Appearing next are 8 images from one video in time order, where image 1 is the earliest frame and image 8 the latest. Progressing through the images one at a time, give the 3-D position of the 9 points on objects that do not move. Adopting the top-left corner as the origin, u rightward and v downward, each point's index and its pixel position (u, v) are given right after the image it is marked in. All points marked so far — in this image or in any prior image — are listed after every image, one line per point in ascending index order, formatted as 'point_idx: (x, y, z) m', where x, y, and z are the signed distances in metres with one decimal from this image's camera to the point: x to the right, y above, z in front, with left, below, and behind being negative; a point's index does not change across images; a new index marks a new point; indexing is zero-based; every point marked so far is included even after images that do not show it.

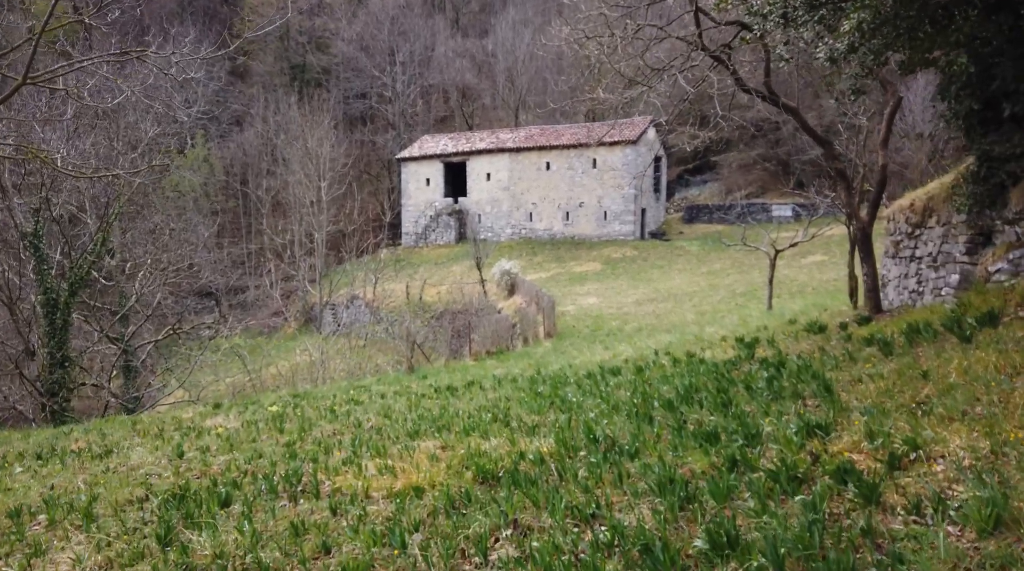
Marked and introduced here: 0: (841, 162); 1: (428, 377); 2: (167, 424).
0: (+3.5, +1.3, +9.8) m
1: (-1.2, -1.3, +12.7) m
2: (-3.5, -1.4, +9.2) m
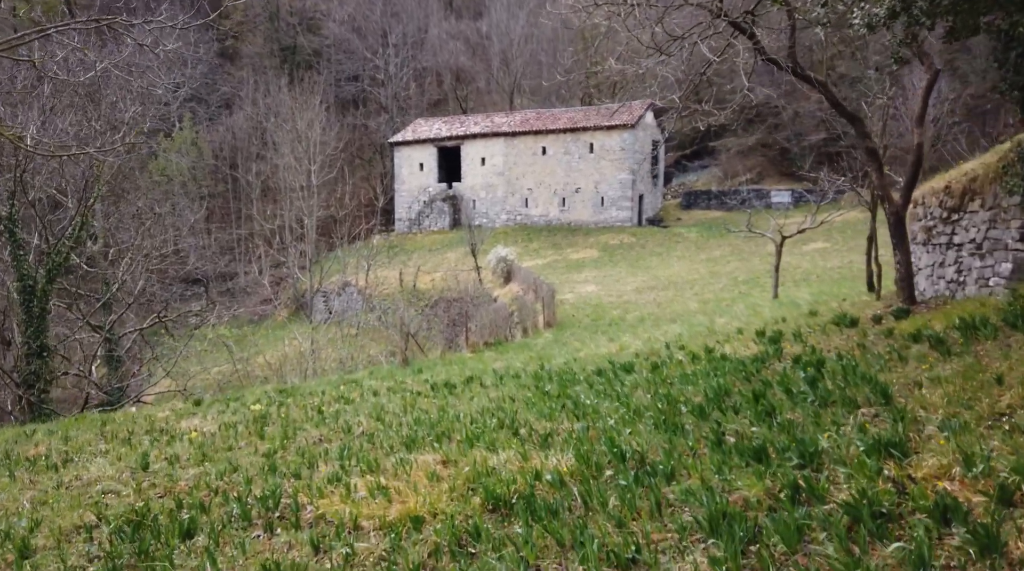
0: (+3.5, +1.4, +9.0) m
1: (-1.2, -1.1, +12.0) m
2: (-3.4, -1.3, +8.5) m
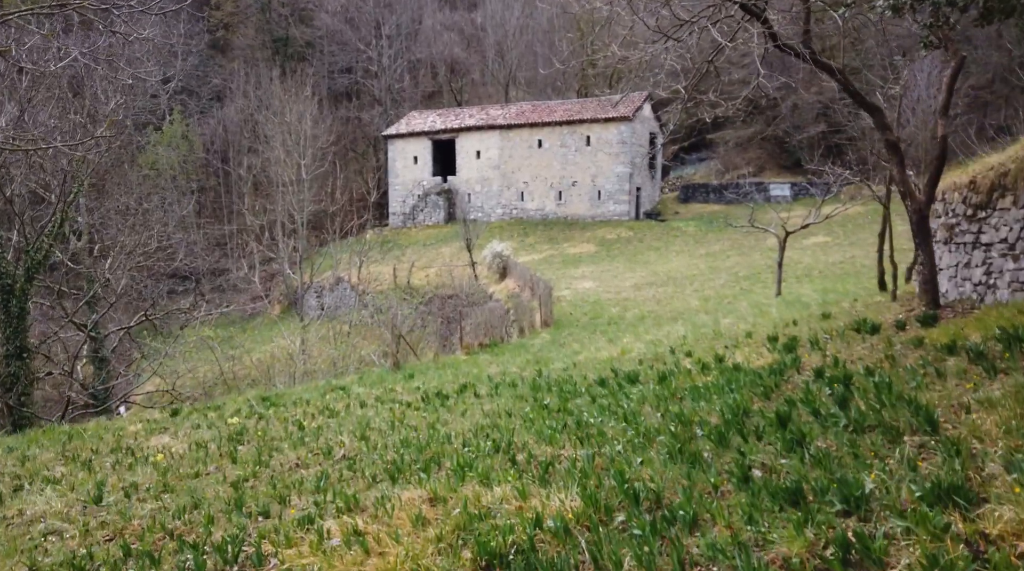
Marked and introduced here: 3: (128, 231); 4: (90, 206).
0: (+3.5, +1.4, +8.4) m
1: (-1.2, -1.2, +11.4) m
2: (-3.5, -1.4, +7.8) m
3: (-7.9, +1.2, +19.4) m
4: (-8.9, +1.7, +19.7) m
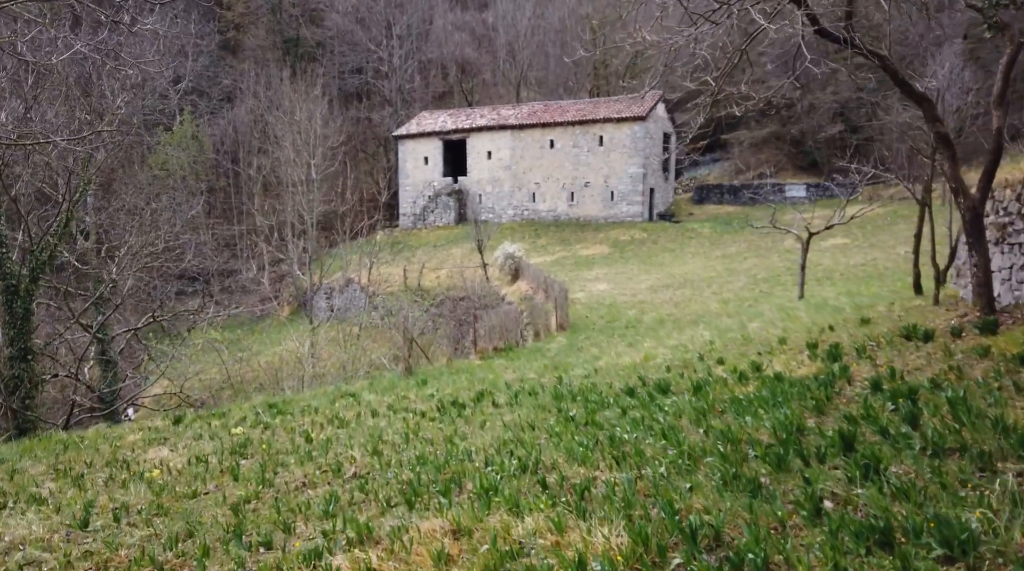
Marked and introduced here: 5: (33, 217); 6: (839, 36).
0: (+3.7, +1.4, +7.8) m
1: (-1.0, -1.2, +10.8) m
2: (-3.3, -1.4, +7.4) m
3: (-7.6, +1.1, +19.0) m
4: (-8.6, +1.7, +19.3) m
5: (-8.1, +1.2, +15.7) m
6: (+2.9, +2.2, +8.1) m
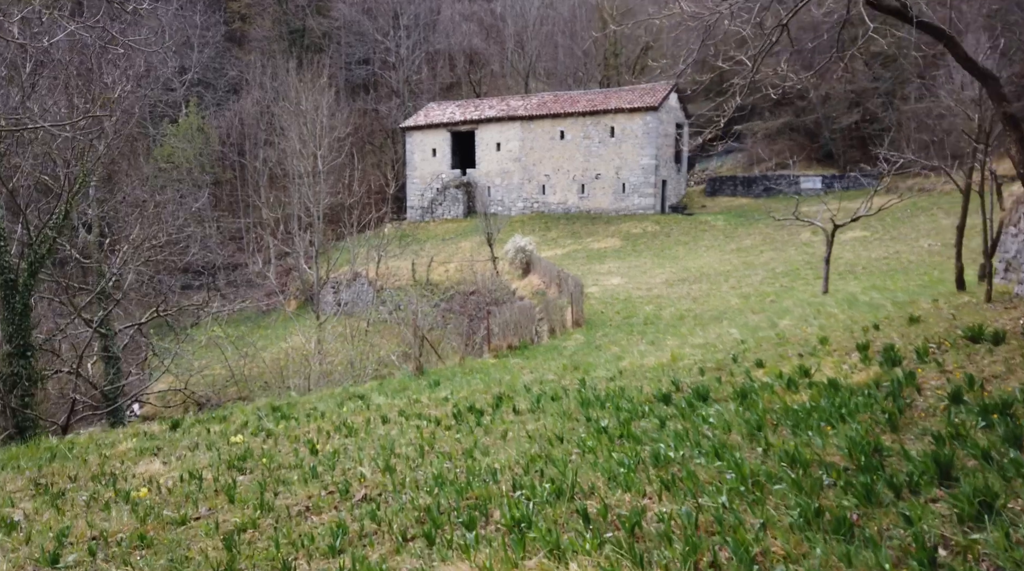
0: (+3.8, +1.4, +7.1) m
1: (-0.8, -1.1, +10.2) m
2: (-3.1, -1.3, +6.7) m
3: (-7.4, +1.2, +18.4) m
4: (-8.3, +1.8, +18.7) m
5: (-7.9, +1.3, +15.1) m
6: (+3.1, +2.2, +7.4) m
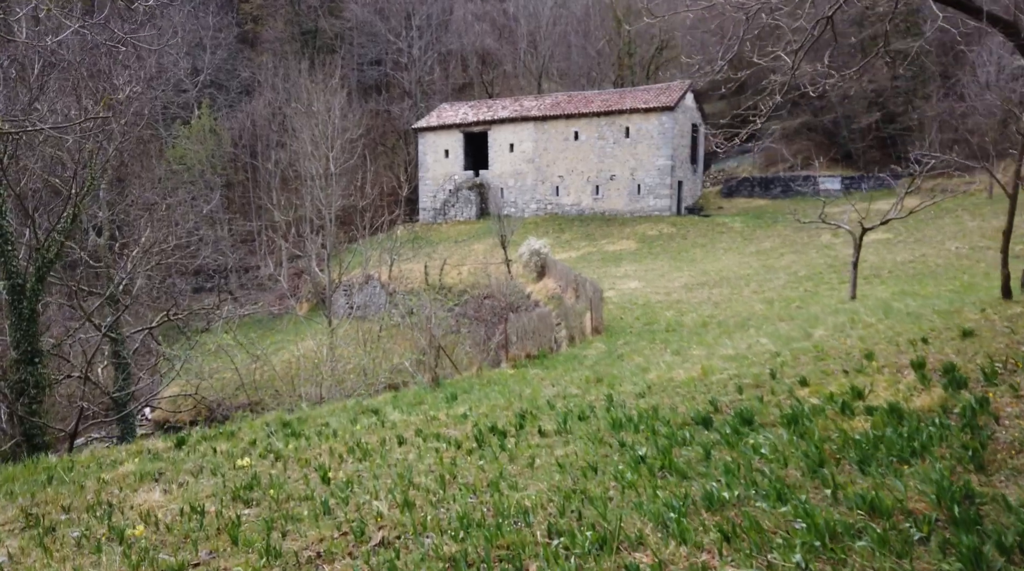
0: (+4.0, +1.3, +6.6) m
1: (-0.6, -1.2, +9.7) m
2: (-2.9, -1.4, +6.3) m
3: (-7.0, +1.1, +17.9) m
4: (-8.0, +1.7, +18.3) m
5: (-7.6, +1.2, +14.7) m
6: (+3.3, +2.1, +6.9) m
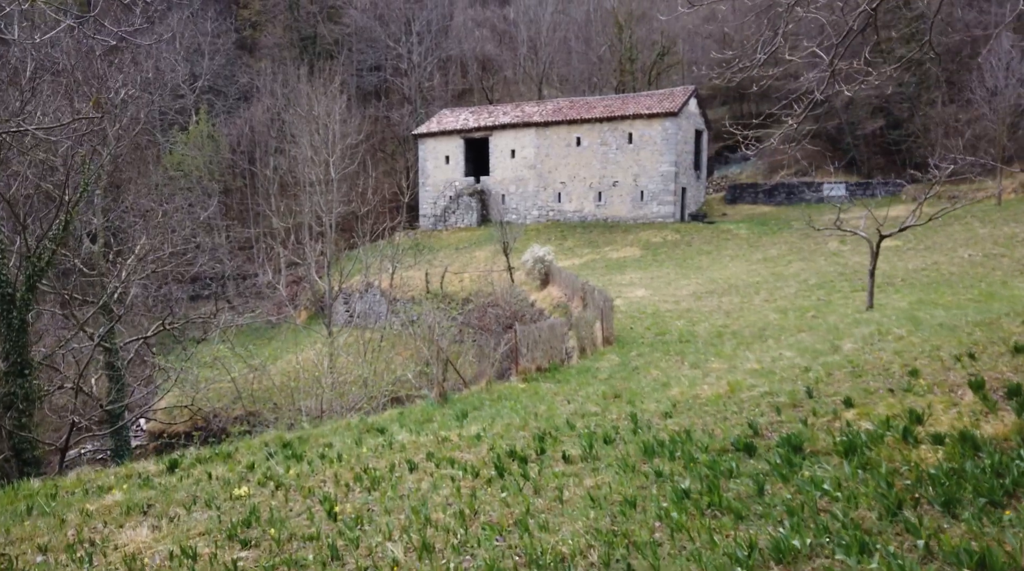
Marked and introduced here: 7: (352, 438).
0: (+4.2, +1.2, +6.0) m
1: (-0.4, -1.3, +9.1) m
2: (-2.8, -1.5, +5.7) m
3: (-6.9, +1.0, +17.4) m
4: (-7.9, +1.5, +17.7) m
5: (-7.4, +1.0, +14.1) m
6: (+3.4, +2.0, +6.3) m
7: (-1.5, -1.4, +8.7) m
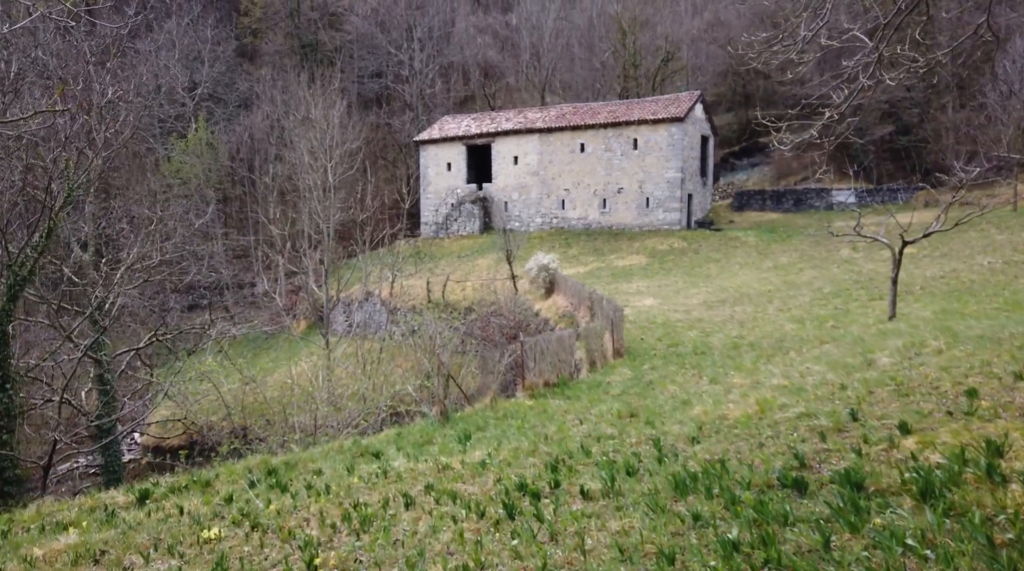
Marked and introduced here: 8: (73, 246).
0: (+4.3, +1.2, +5.2) m
1: (-0.3, -1.4, +8.3) m
2: (-2.7, -1.6, +4.8) m
3: (-6.8, +0.8, +16.6) m
4: (-7.8, +1.3, +16.9) m
5: (-7.4, +0.9, +13.3) m
6: (+3.5, +2.0, +5.5) m
7: (-1.4, -1.5, +7.9) m
8: (-7.3, +0.6, +15.0) m
